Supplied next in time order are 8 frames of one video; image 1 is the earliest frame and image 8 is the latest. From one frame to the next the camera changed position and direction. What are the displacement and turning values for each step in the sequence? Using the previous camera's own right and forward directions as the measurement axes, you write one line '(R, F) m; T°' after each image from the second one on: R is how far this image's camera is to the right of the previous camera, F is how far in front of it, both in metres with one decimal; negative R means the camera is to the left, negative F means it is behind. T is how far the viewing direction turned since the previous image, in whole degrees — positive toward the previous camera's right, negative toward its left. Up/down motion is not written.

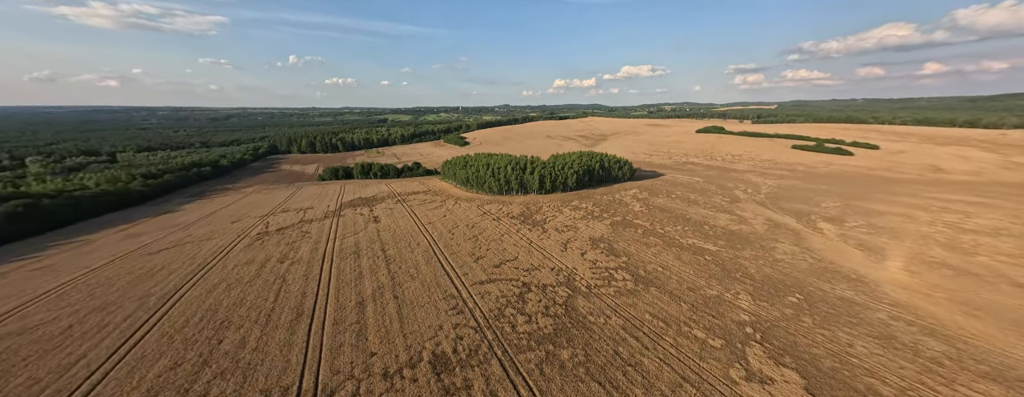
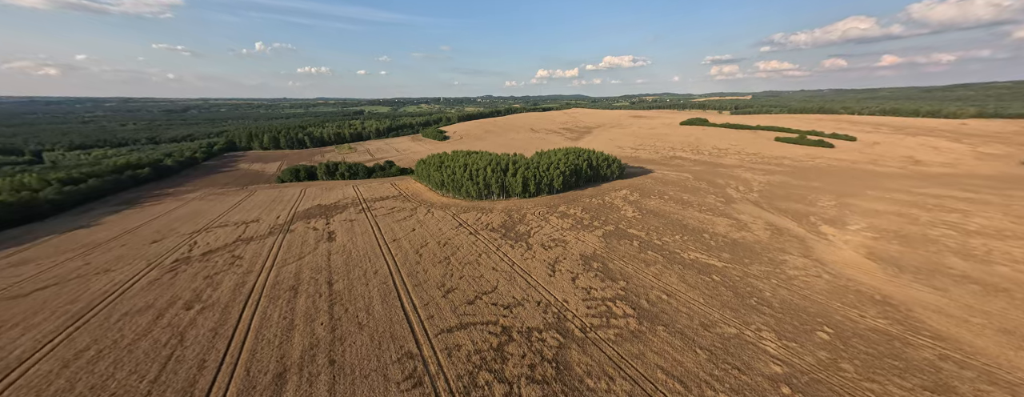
(+0.5, +2.6) m; +3°
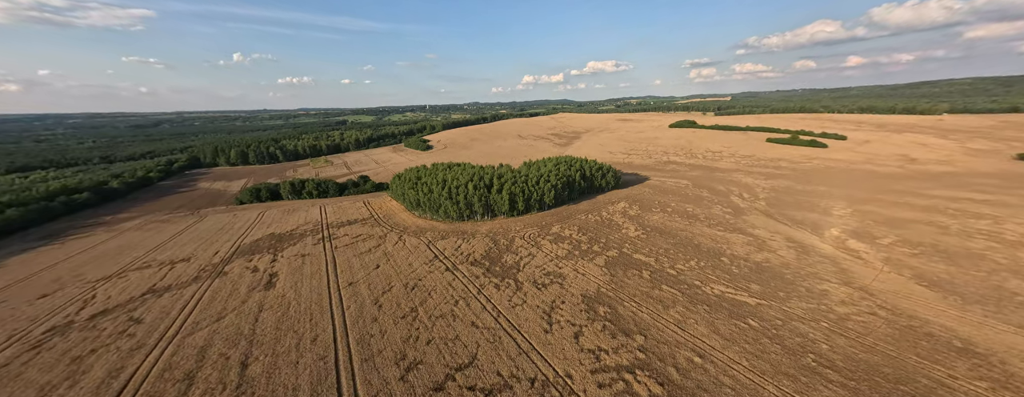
(+0.4, +2.8) m; +2°
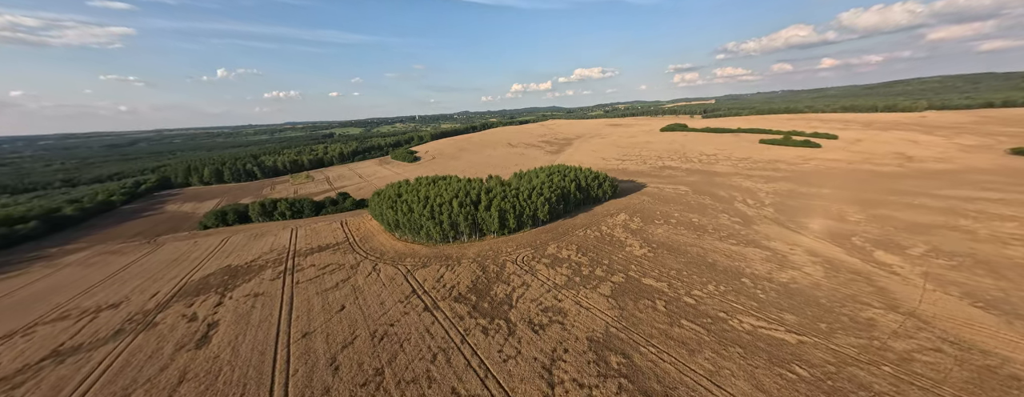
(+0.3, +1.9) m; +2°
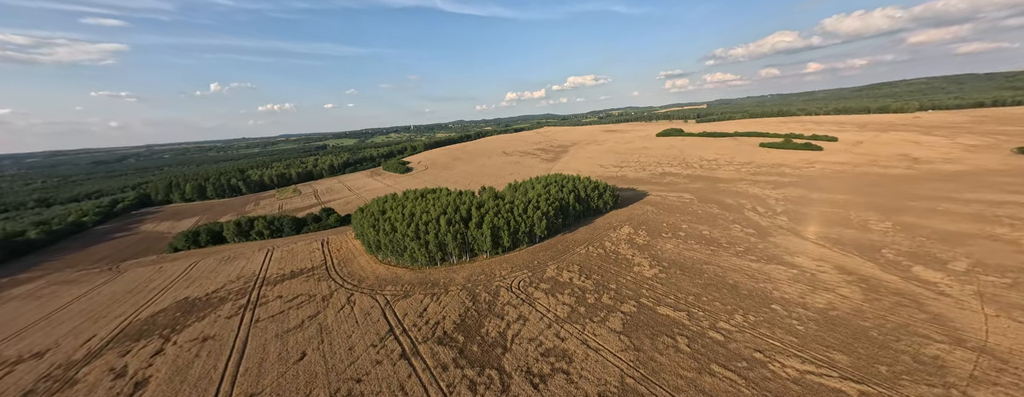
(+0.2, +1.7) m; +1°
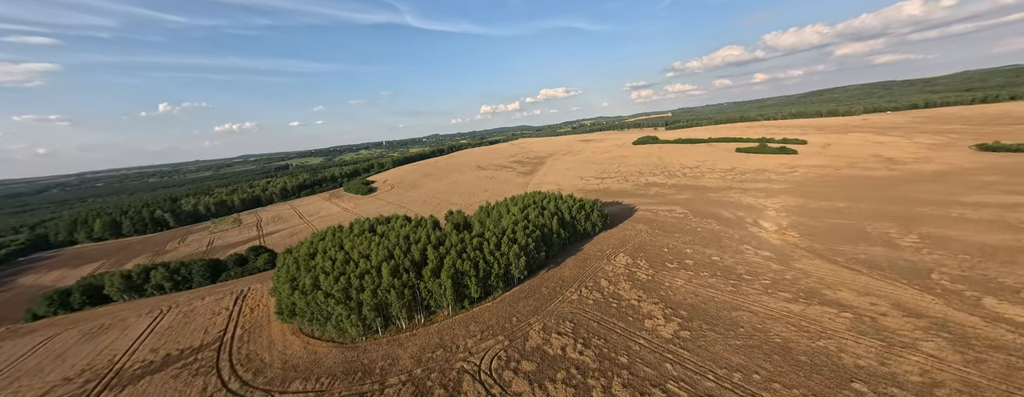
(+0.7, +3.8) m; +5°
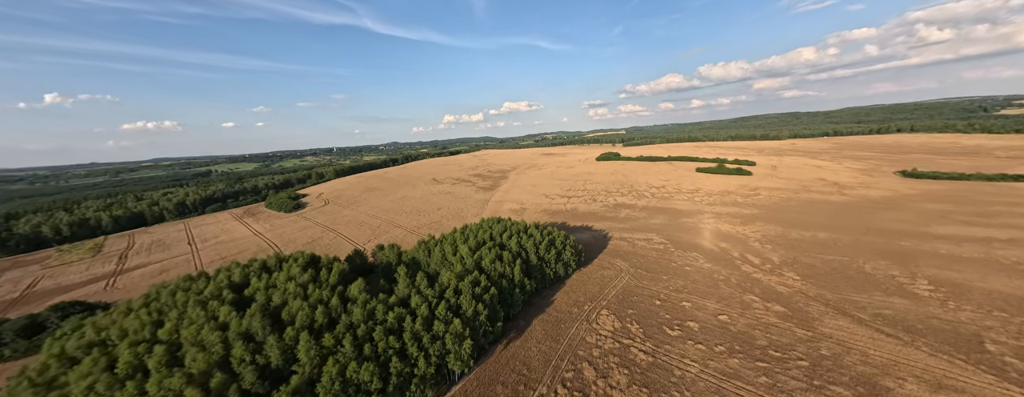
(+0.9, +4.6) m; +8°
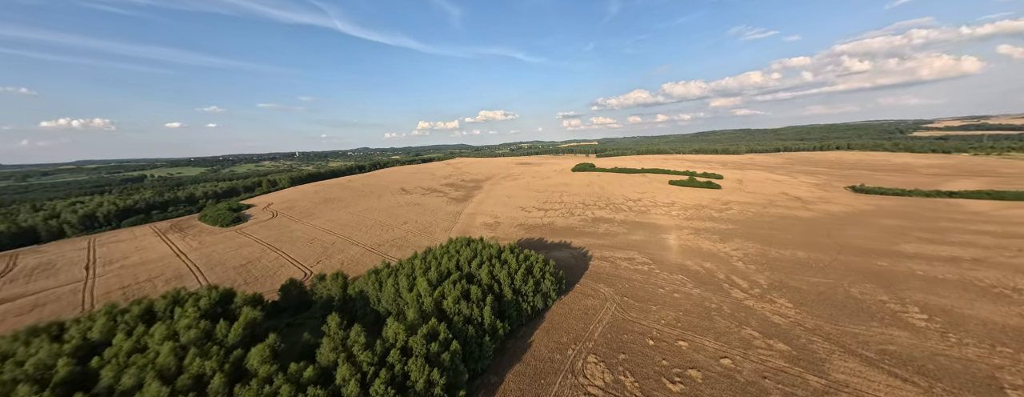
(+0.3, +2.2) m; +5°
